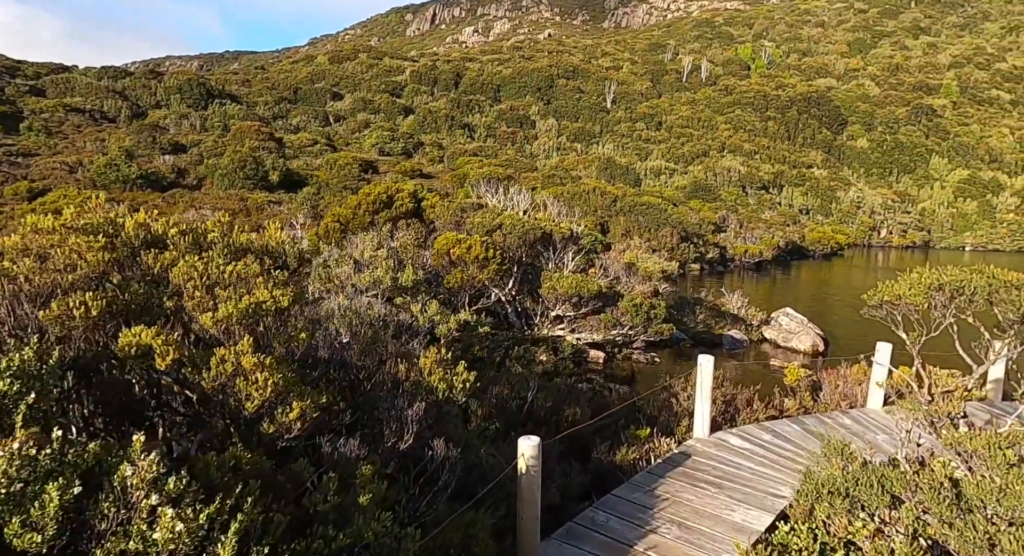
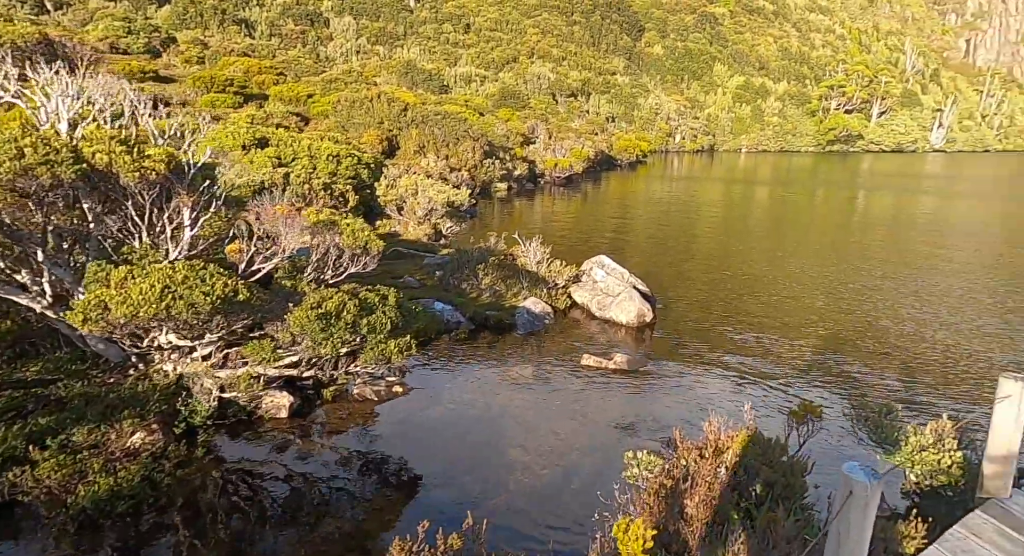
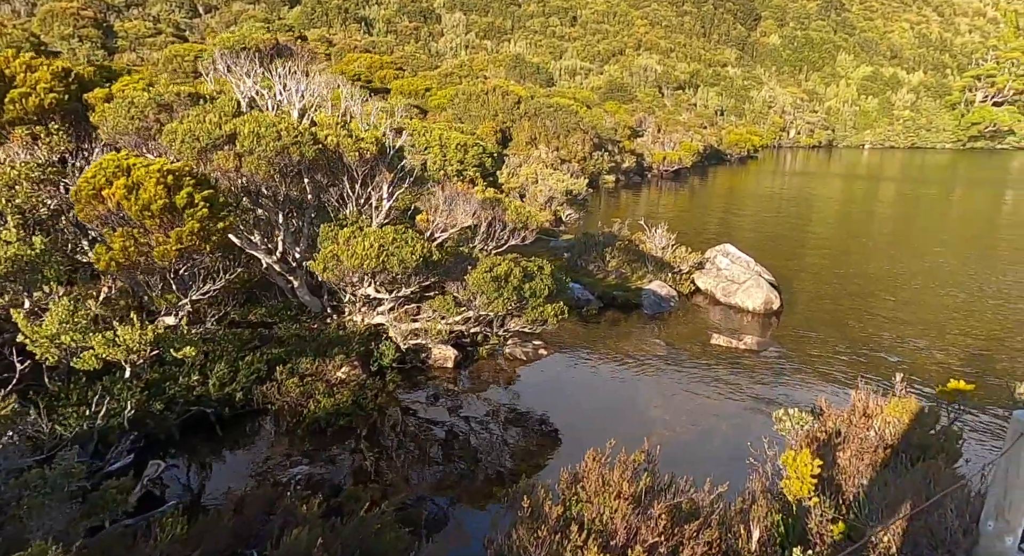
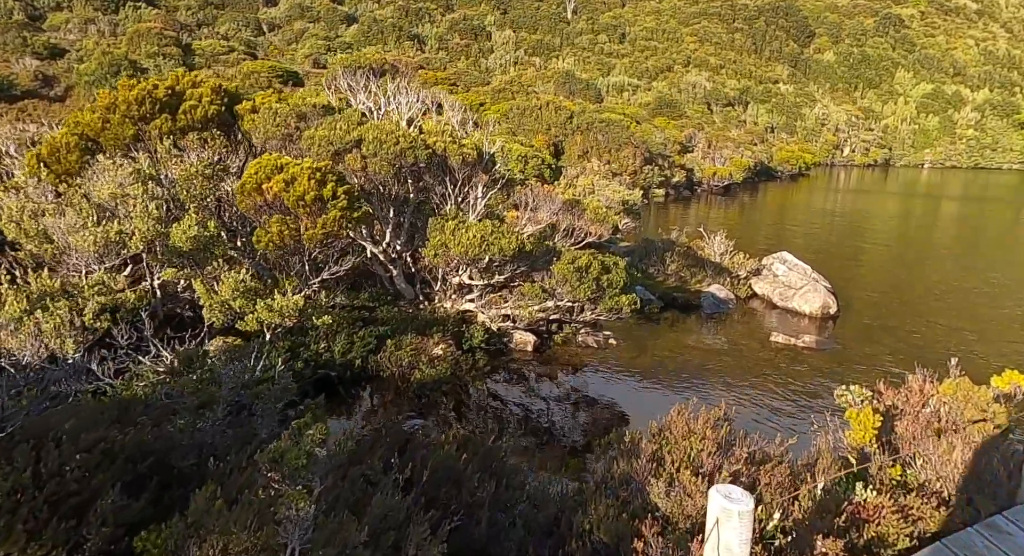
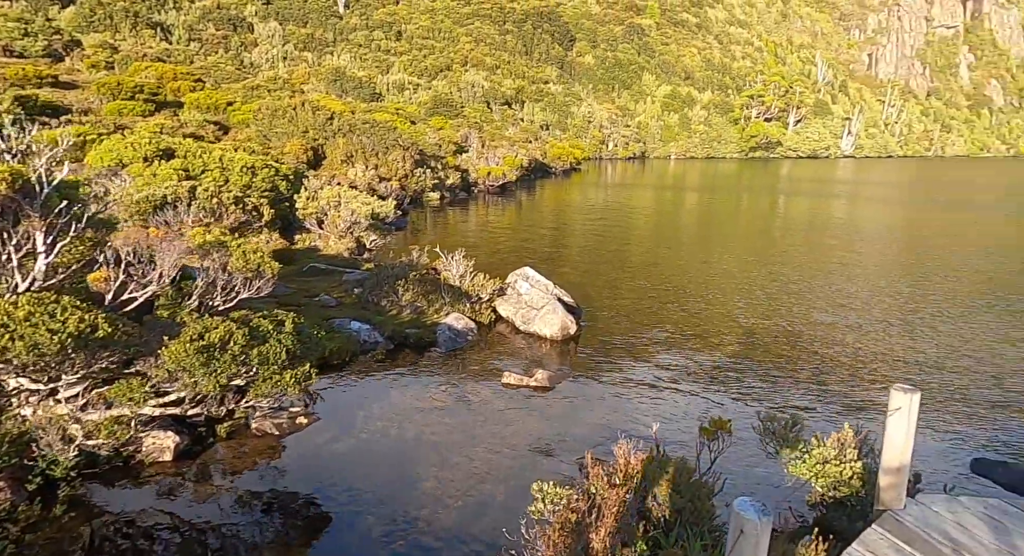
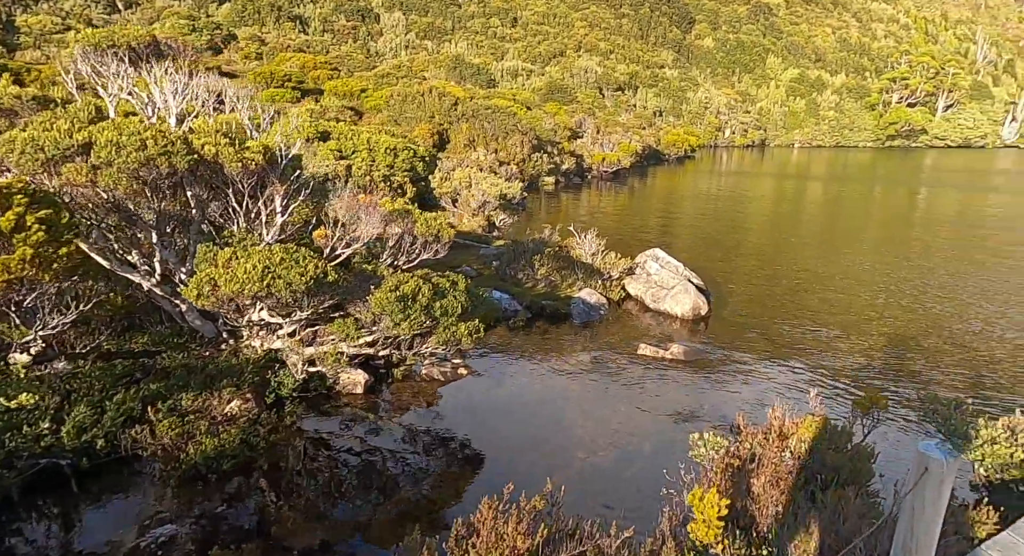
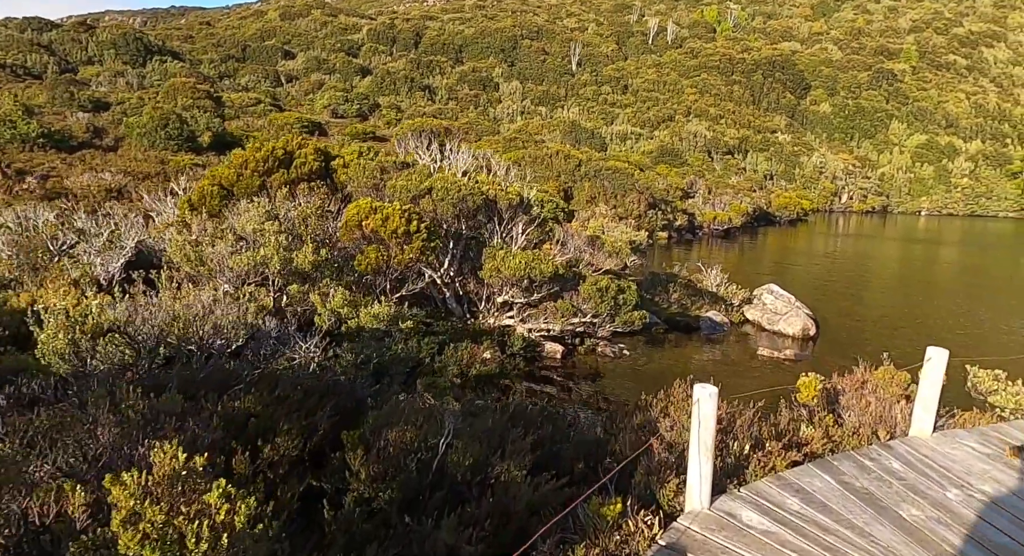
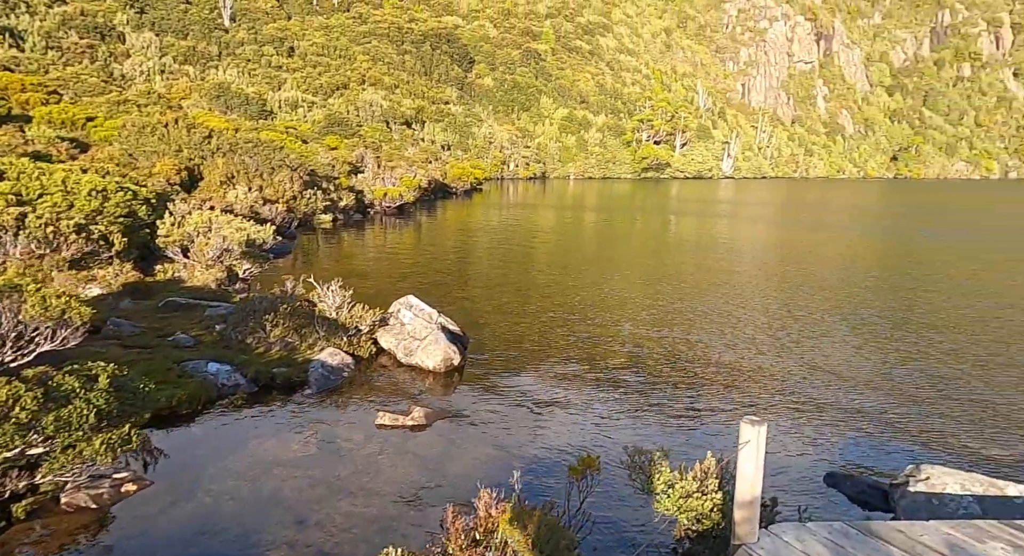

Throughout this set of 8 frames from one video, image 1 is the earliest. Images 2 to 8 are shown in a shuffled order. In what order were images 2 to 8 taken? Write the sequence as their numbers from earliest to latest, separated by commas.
7, 4, 3, 6, 2, 5, 8
